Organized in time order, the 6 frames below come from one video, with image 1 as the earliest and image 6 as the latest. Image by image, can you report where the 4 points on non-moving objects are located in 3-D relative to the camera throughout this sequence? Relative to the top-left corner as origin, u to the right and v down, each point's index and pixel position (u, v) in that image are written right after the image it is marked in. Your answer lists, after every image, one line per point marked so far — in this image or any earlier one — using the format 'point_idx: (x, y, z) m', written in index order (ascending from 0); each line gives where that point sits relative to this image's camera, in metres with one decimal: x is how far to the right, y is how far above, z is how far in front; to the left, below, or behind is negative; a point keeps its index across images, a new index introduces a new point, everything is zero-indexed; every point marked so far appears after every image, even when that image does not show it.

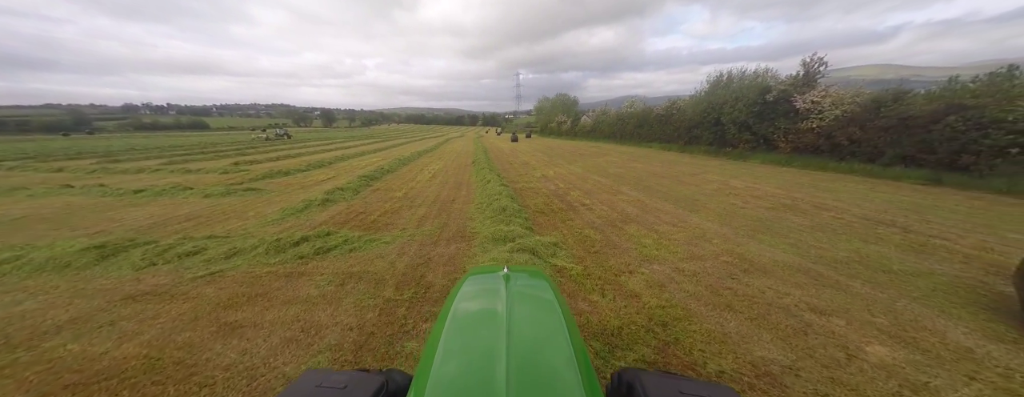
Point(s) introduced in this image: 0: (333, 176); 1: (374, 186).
0: (-10.1, +1.3, +15.1) m
1: (-6.4, +0.6, +12.3) m
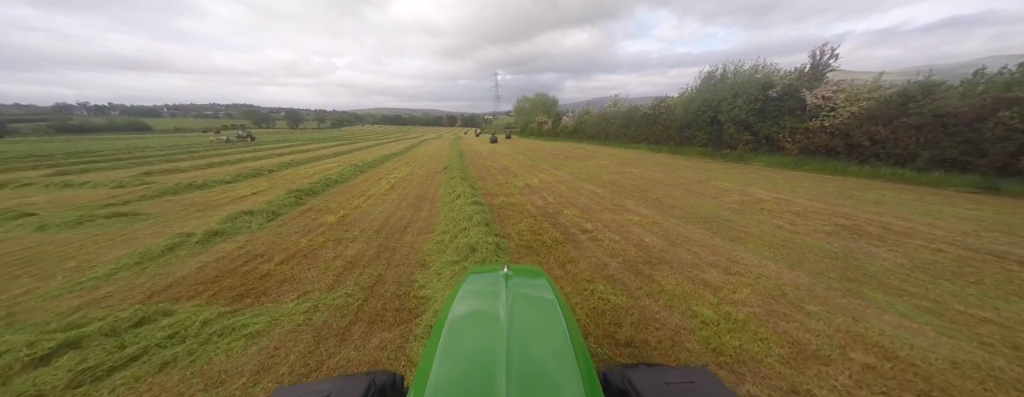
0: (-11.2, +0.4, +11.8) m
1: (-7.2, -0.2, +9.3) m
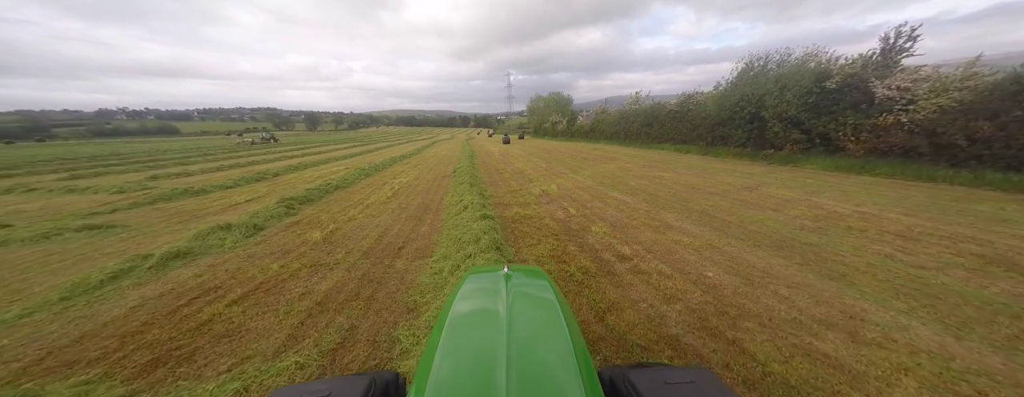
0: (-10.6, +0.1, +11.0) m
1: (-6.7, -0.6, +8.3) m
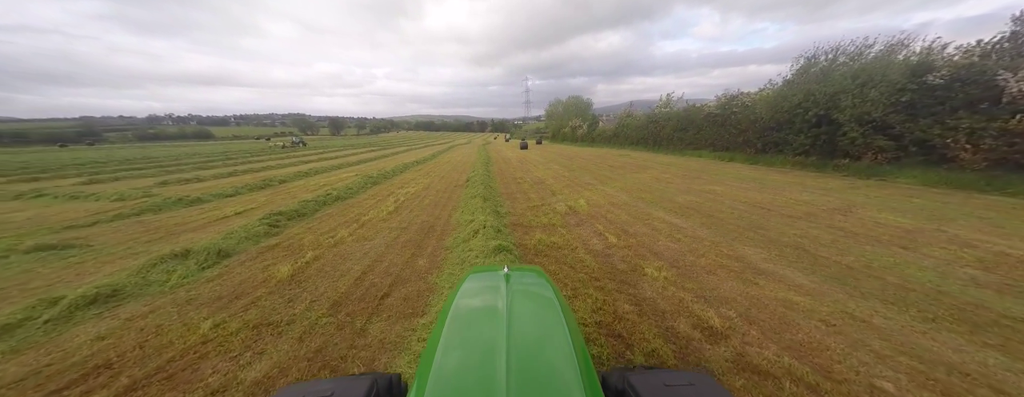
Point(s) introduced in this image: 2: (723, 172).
0: (-9.8, -0.4, +9.9) m
1: (-6.1, -1.0, +7.0) m
2: (+11.7, +1.5, +14.7) m
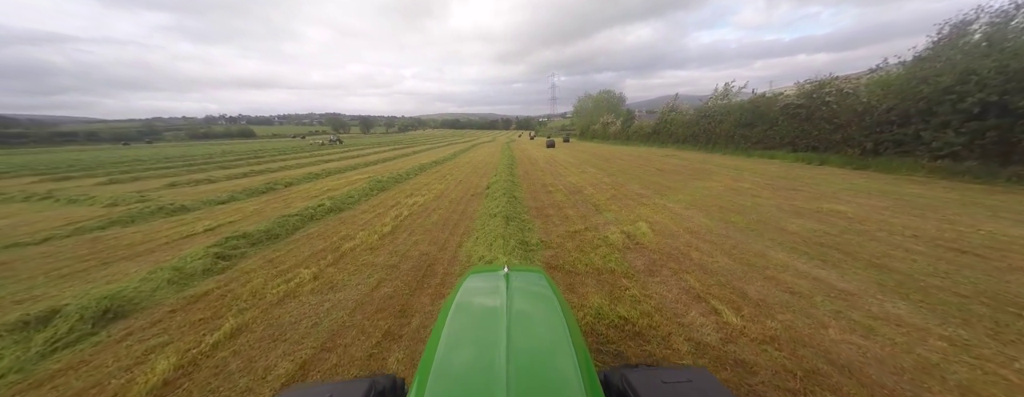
0: (-8.9, -0.8, +8.2) m
1: (-5.5, -1.5, +5.0) m
2: (+12.9, +0.8, +11.1) m
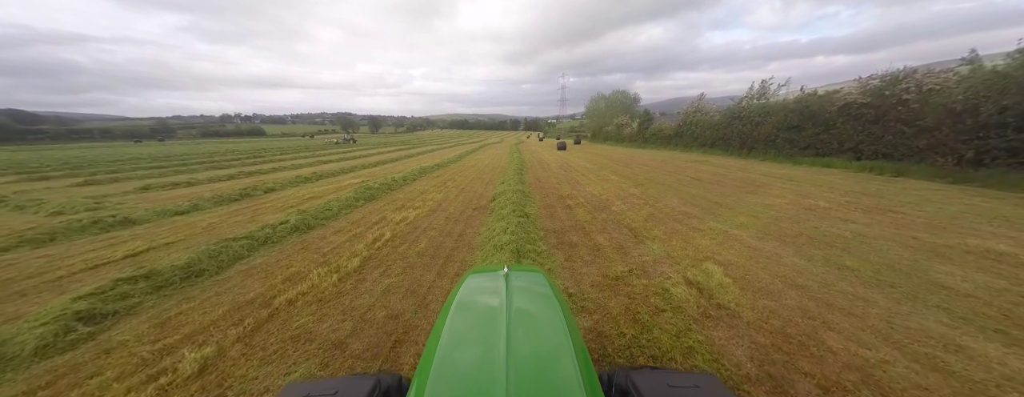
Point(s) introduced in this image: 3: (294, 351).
0: (-8.6, -1.2, +6.4) m
1: (-5.3, -1.9, +3.1) m
2: (+13.3, 0.0, +8.7) m
3: (-2.8, -1.8, +3.6) m
